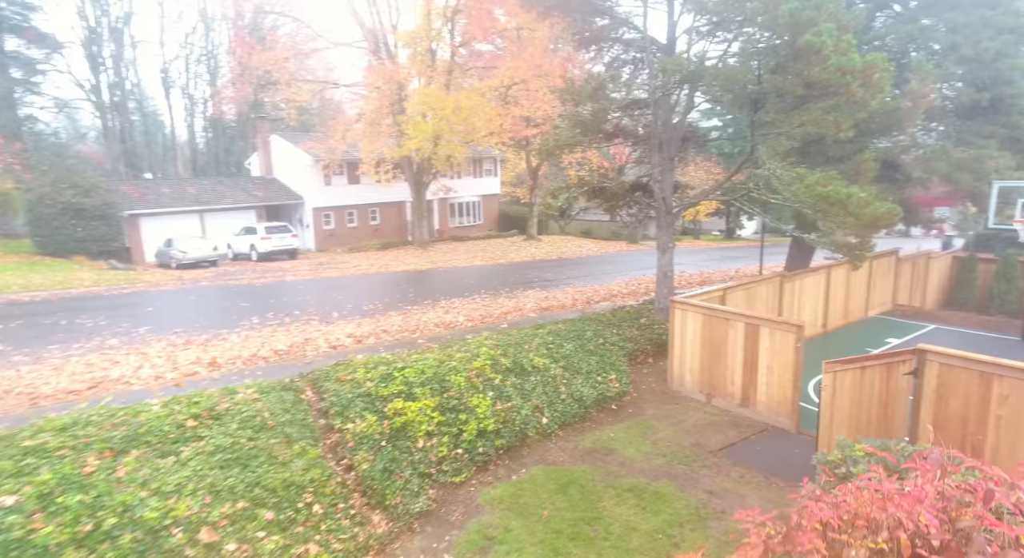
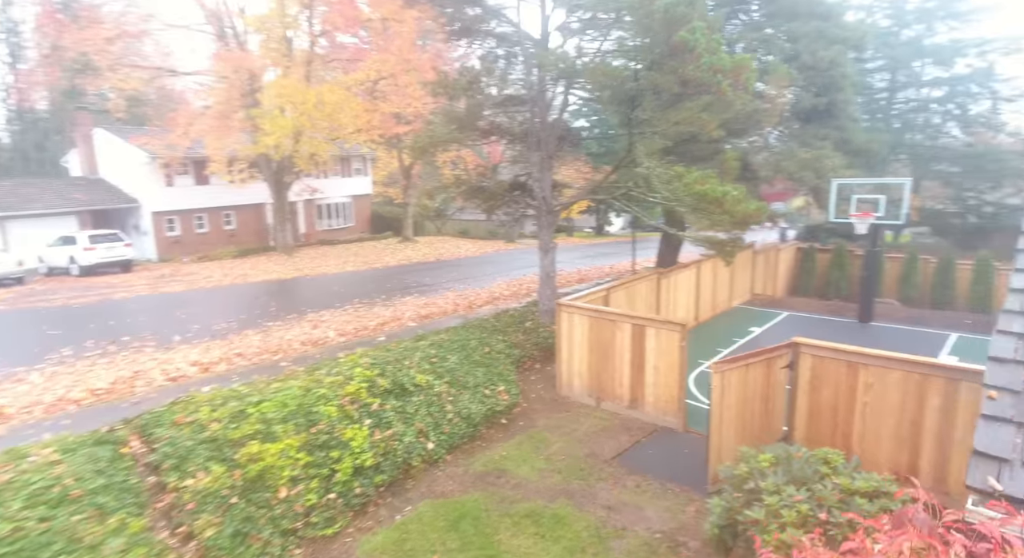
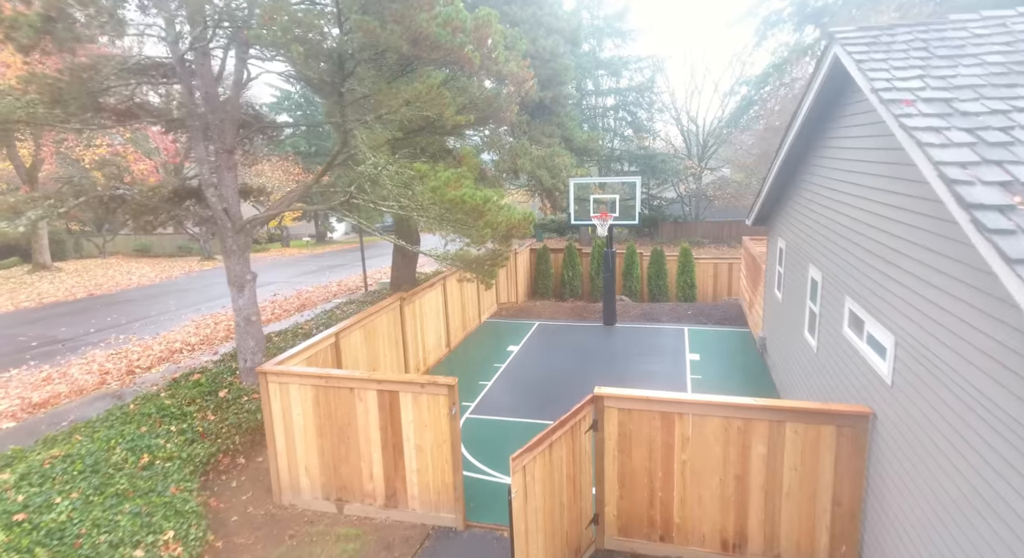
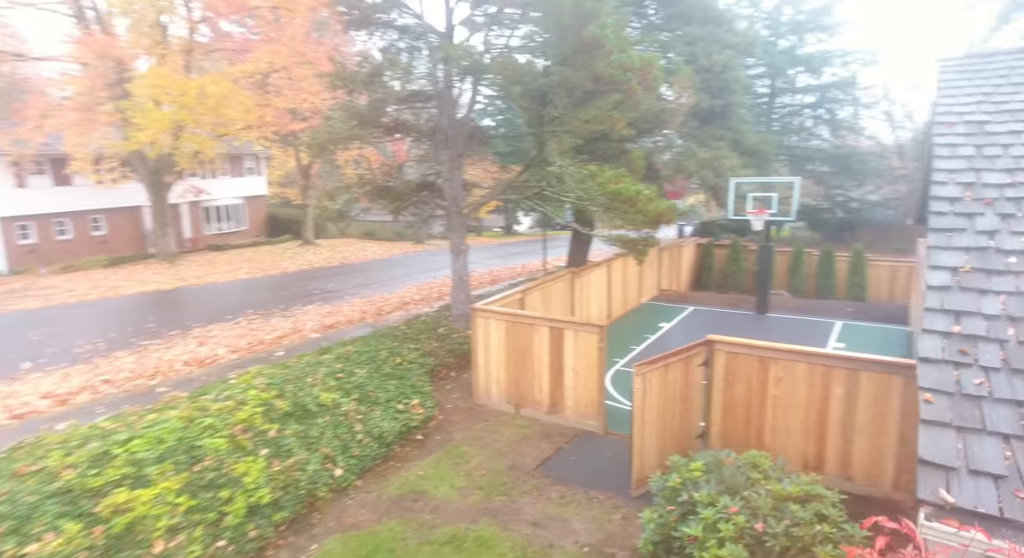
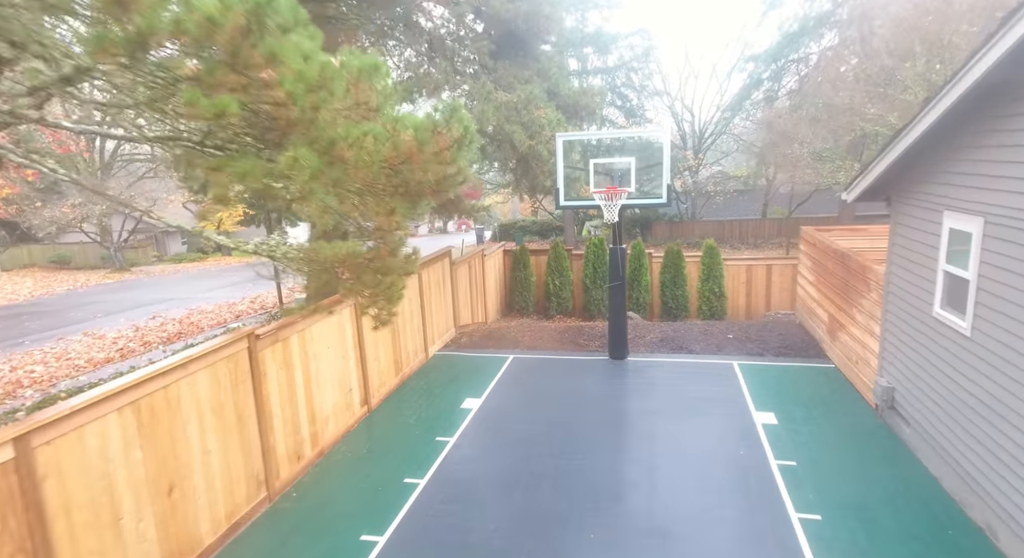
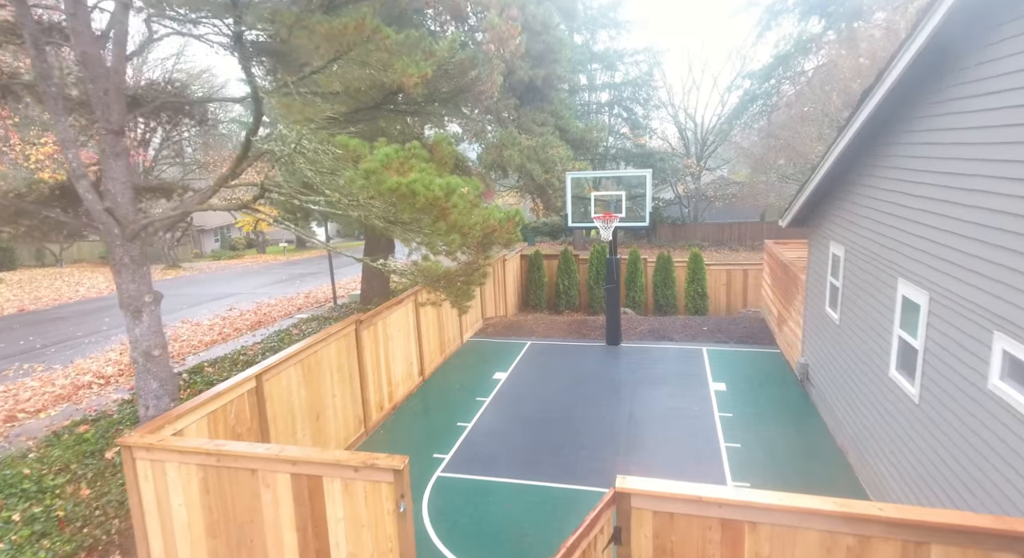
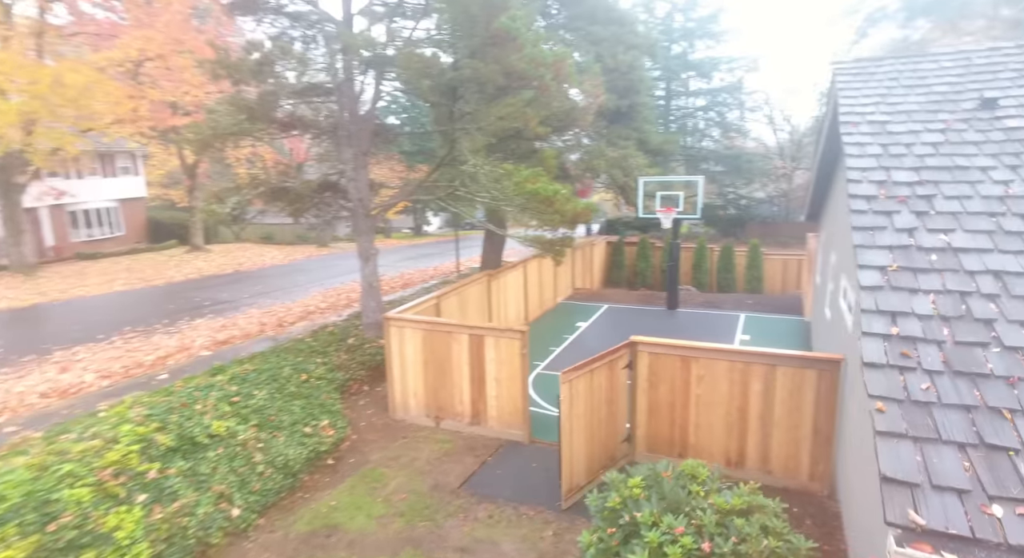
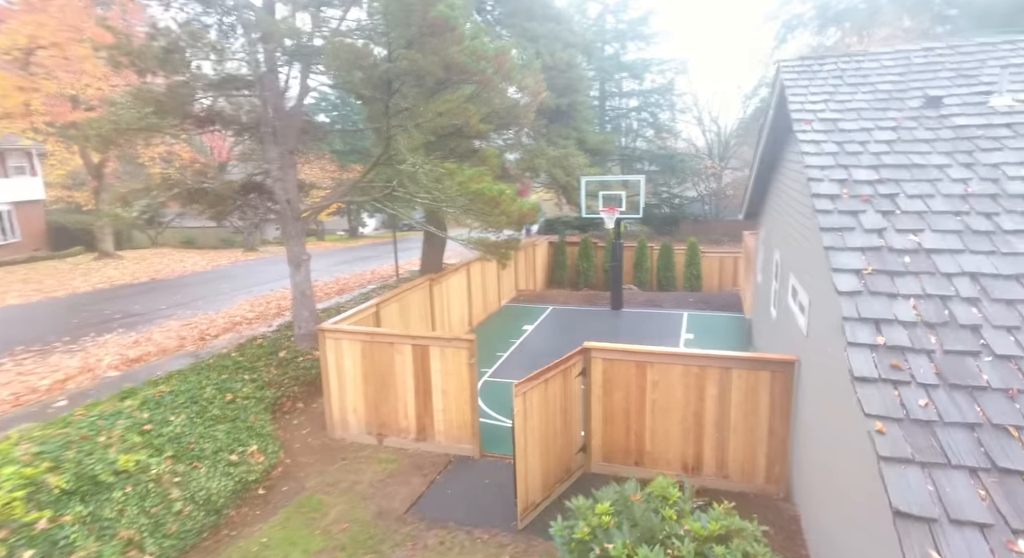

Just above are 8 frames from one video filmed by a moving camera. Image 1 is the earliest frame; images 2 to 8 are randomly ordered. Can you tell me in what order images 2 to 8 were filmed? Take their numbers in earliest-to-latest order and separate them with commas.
2, 4, 7, 8, 3, 6, 5
